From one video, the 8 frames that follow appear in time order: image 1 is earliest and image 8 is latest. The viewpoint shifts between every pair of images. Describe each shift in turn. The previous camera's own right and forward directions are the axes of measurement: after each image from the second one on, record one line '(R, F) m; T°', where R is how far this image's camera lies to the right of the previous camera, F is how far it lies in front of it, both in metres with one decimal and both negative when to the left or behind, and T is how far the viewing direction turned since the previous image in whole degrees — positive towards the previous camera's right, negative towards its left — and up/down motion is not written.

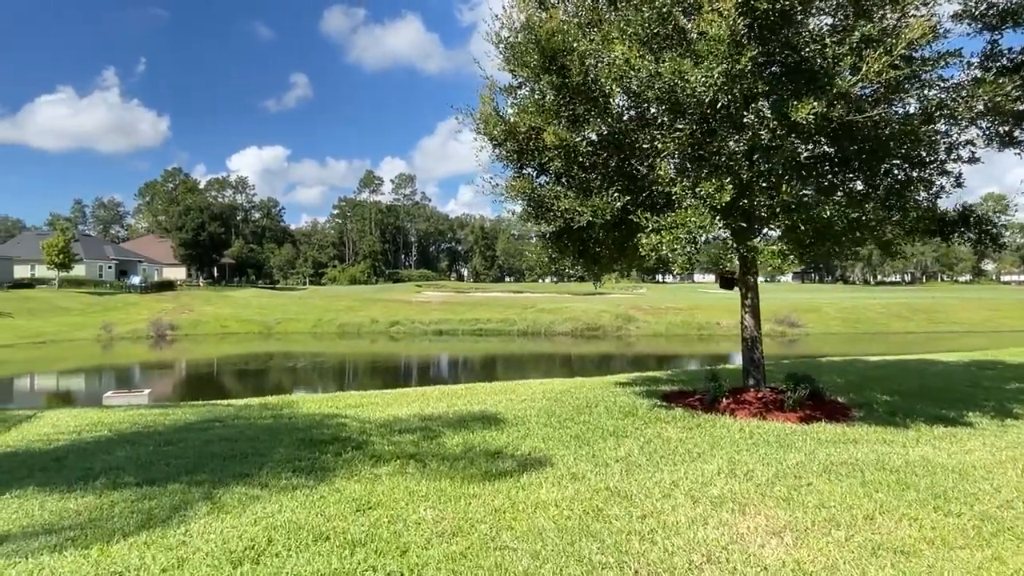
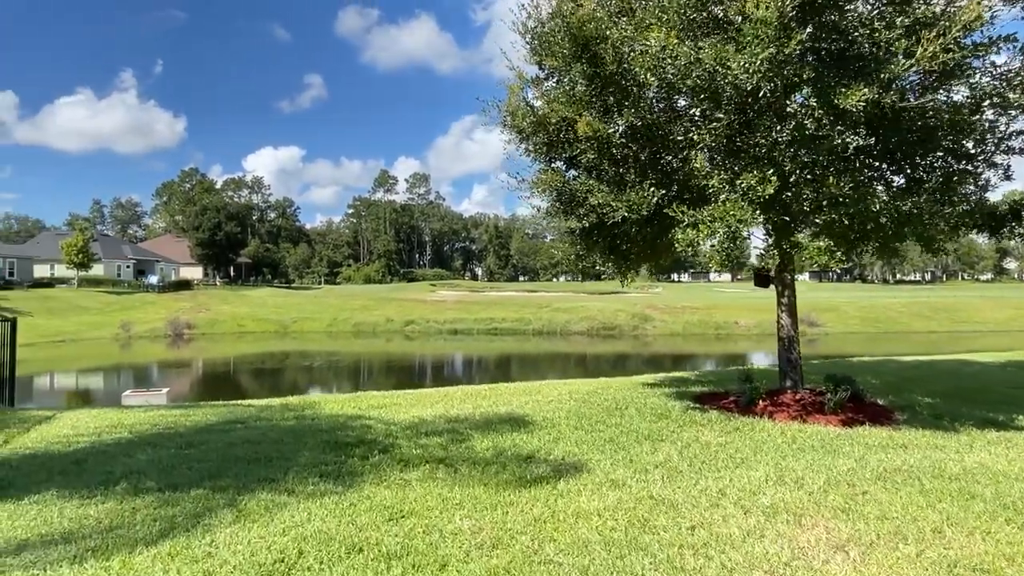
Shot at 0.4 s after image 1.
(-0.2, +0.3) m; -1°
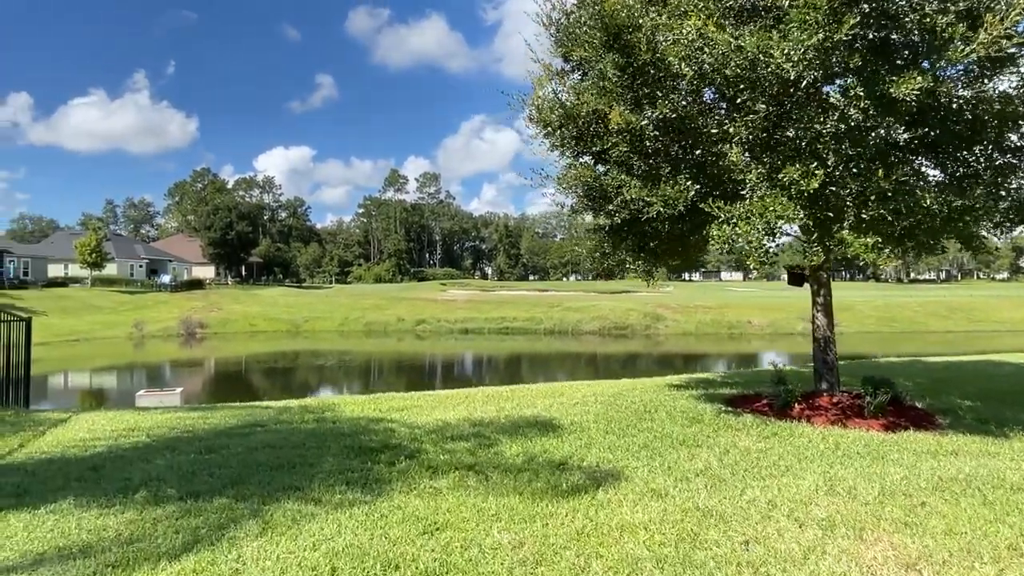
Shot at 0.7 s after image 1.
(-0.2, +0.3) m; -1°
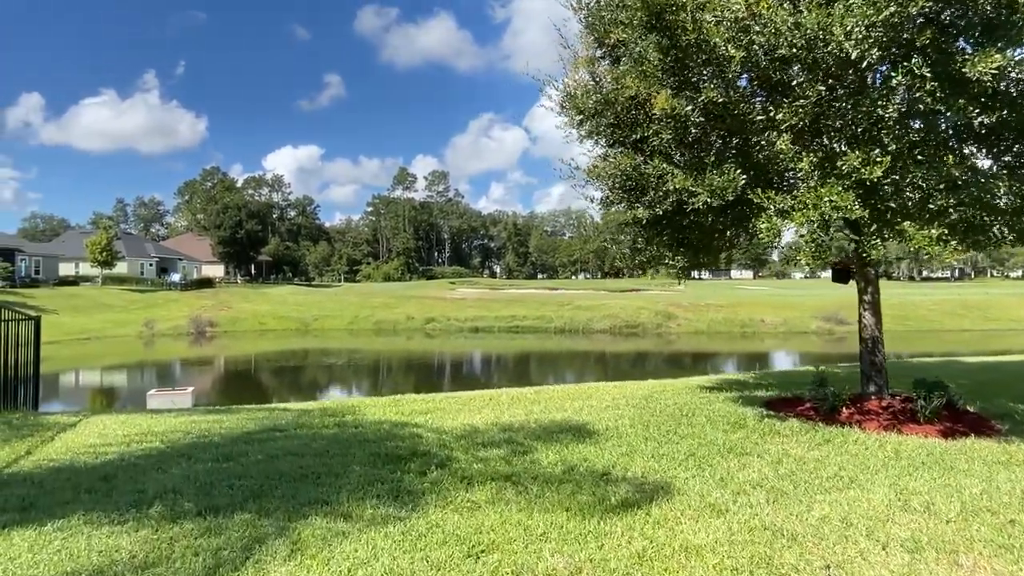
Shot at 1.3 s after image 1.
(-0.3, +0.5) m; -1°
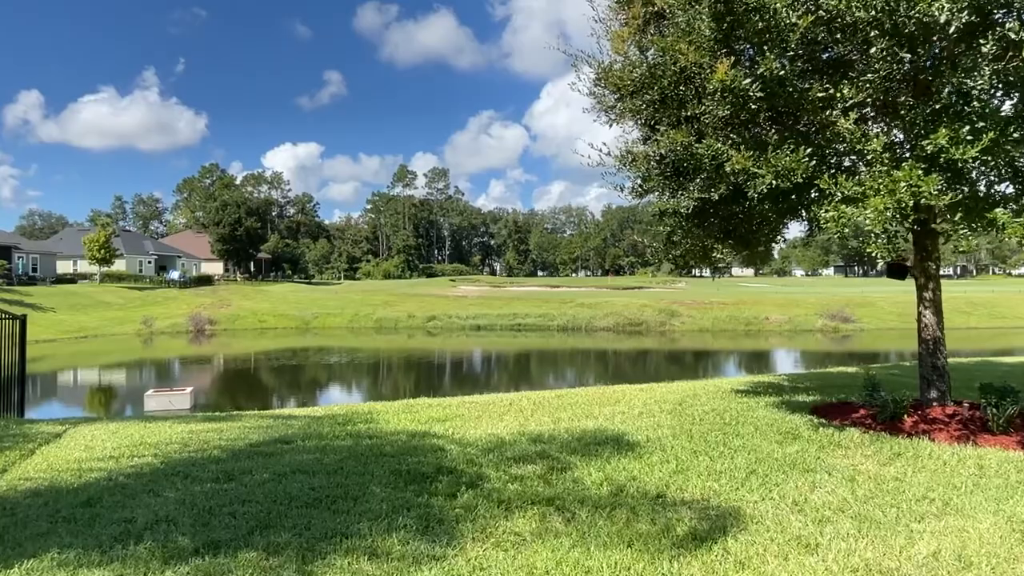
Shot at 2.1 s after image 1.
(-0.4, +0.8) m; 0°
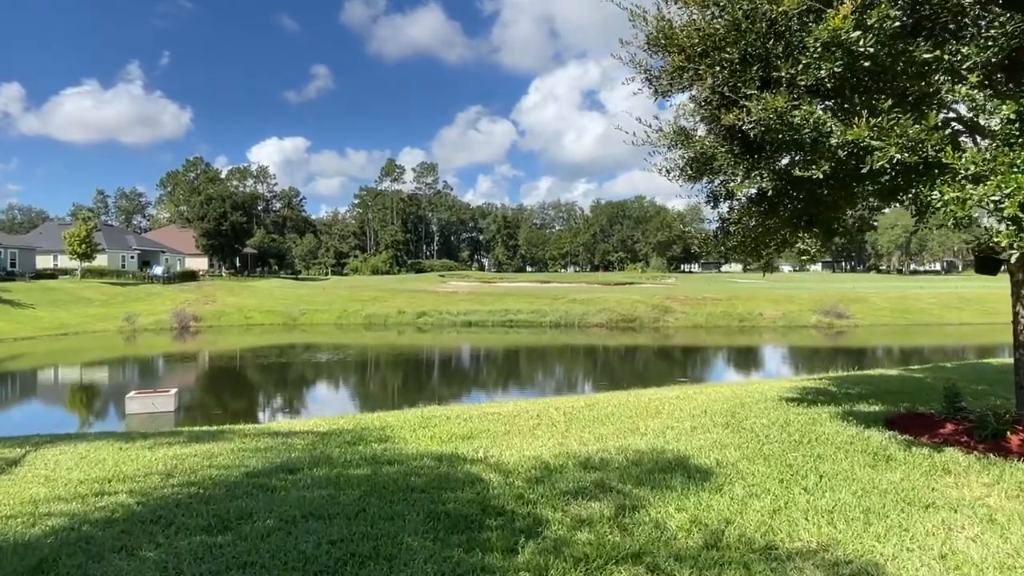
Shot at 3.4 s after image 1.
(-0.6, +1.3) m; +1°
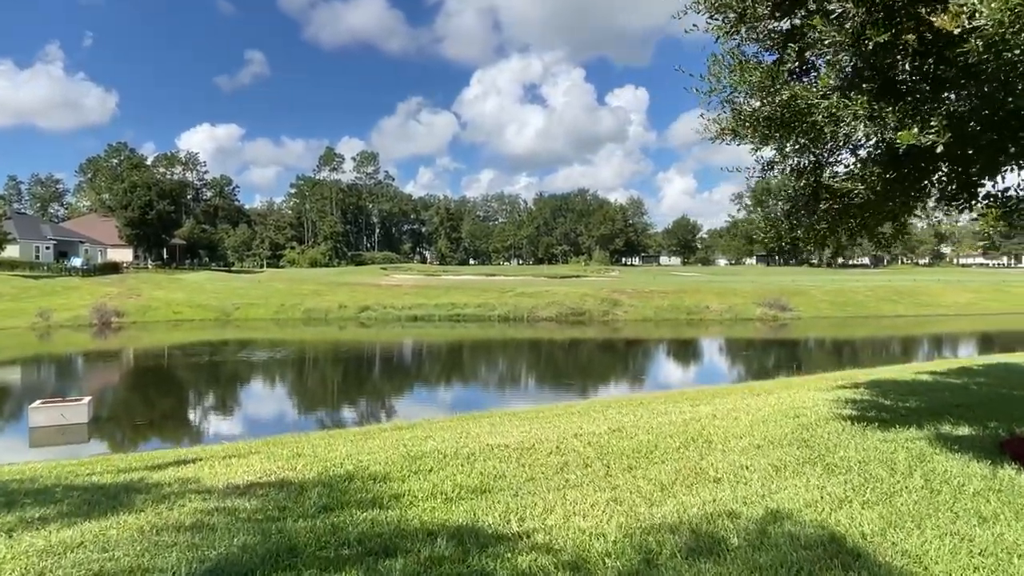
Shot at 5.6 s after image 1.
(-0.8, +2.3) m; +5°
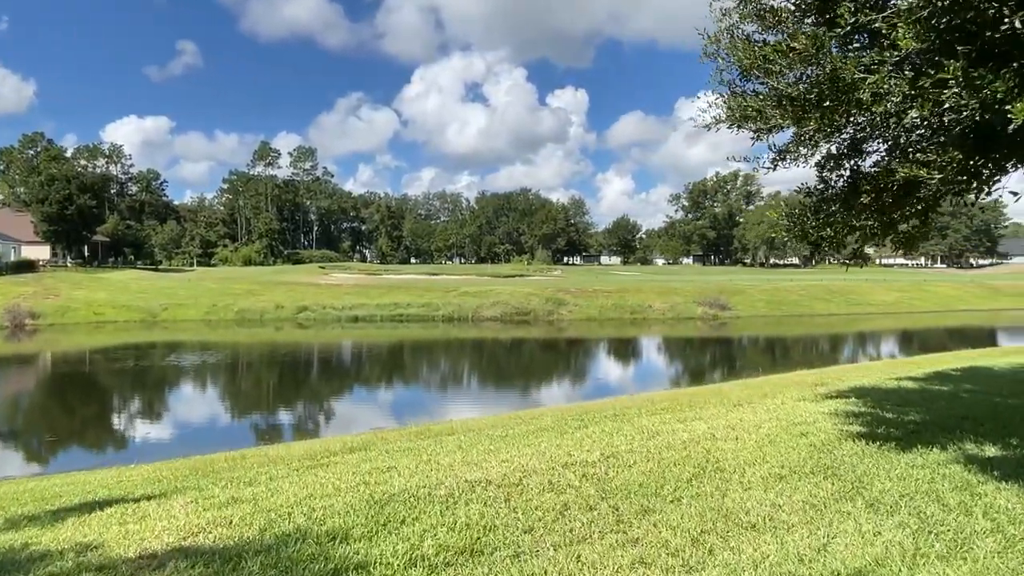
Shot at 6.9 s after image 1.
(-0.4, +1.2) m; +5°
